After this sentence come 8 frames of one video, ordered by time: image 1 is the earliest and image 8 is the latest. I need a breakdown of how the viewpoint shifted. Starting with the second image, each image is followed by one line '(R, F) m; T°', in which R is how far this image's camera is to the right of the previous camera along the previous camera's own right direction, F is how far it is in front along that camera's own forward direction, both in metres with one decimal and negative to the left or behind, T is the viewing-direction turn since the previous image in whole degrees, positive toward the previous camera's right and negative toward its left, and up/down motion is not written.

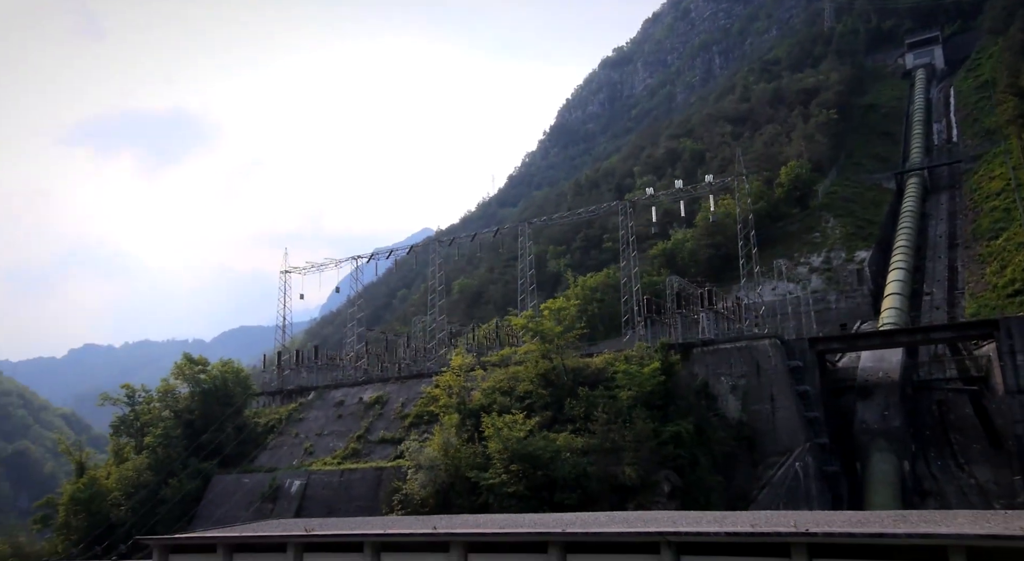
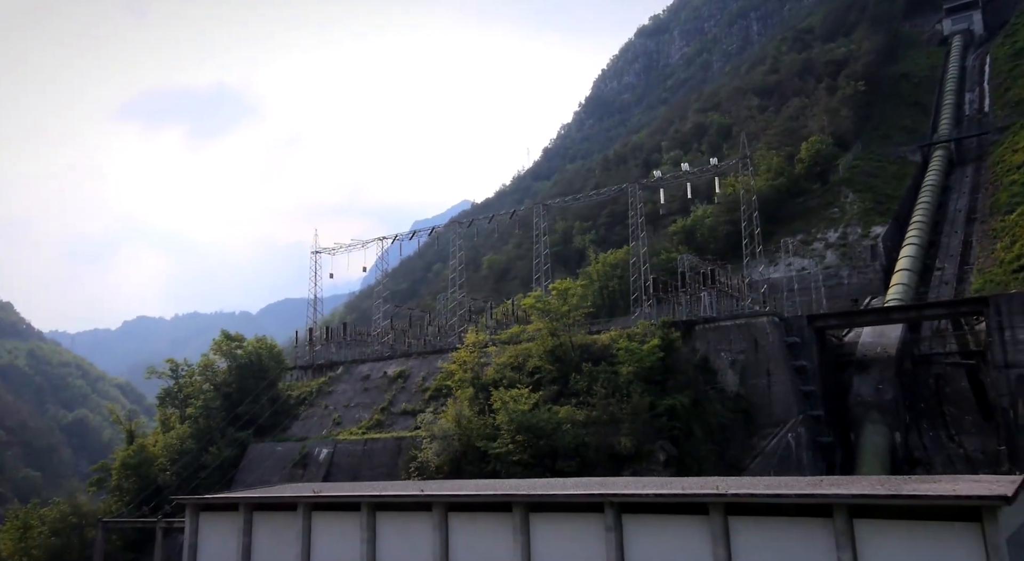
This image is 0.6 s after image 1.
(+1.4, -2.0) m; -3°
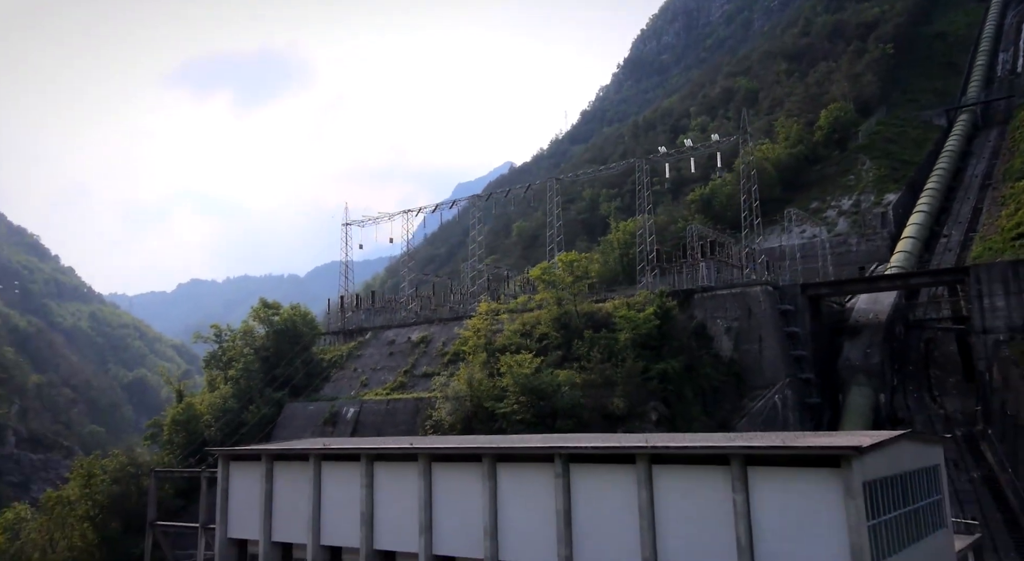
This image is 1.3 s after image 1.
(+1.8, -2.7) m; -3°
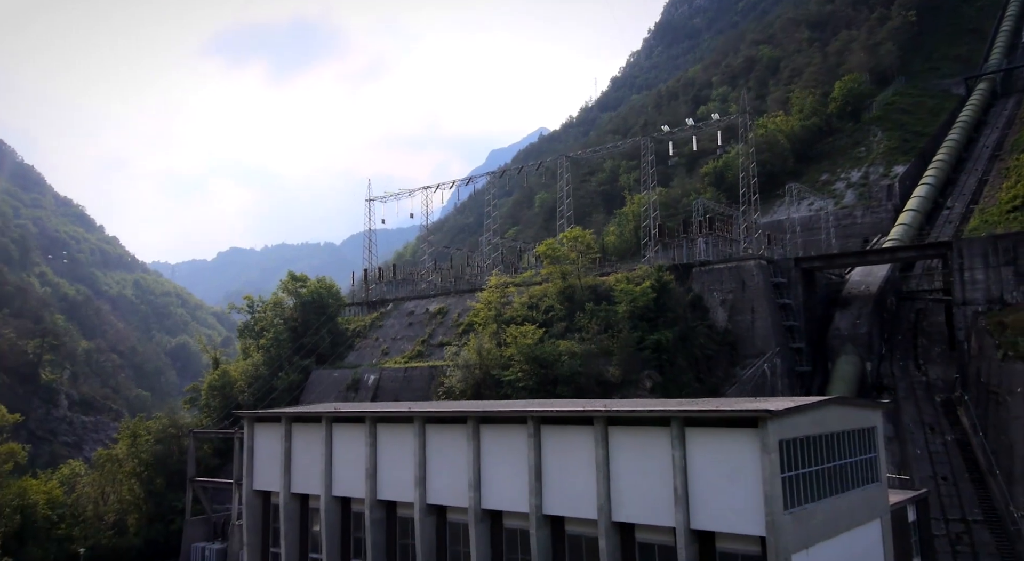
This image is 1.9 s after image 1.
(+1.5, -2.5) m; -3°
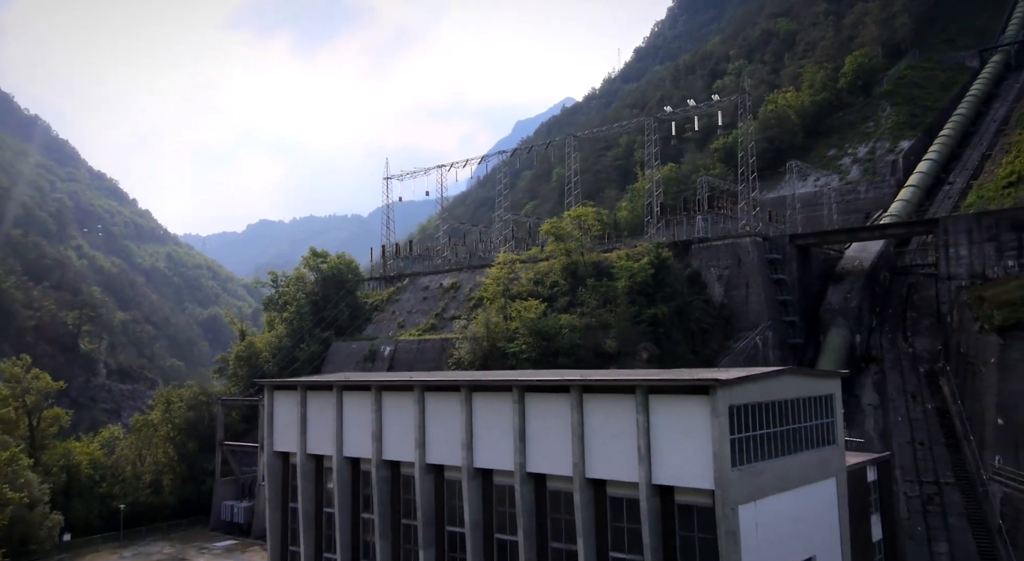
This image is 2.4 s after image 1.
(+1.1, -2.2) m; -2°
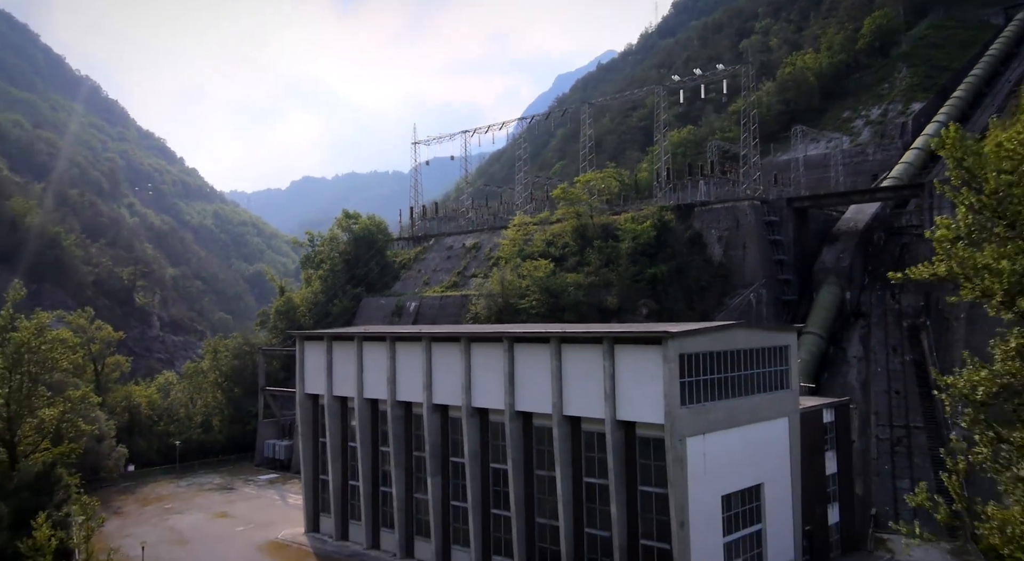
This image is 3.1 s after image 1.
(+1.6, -3.4) m; -3°
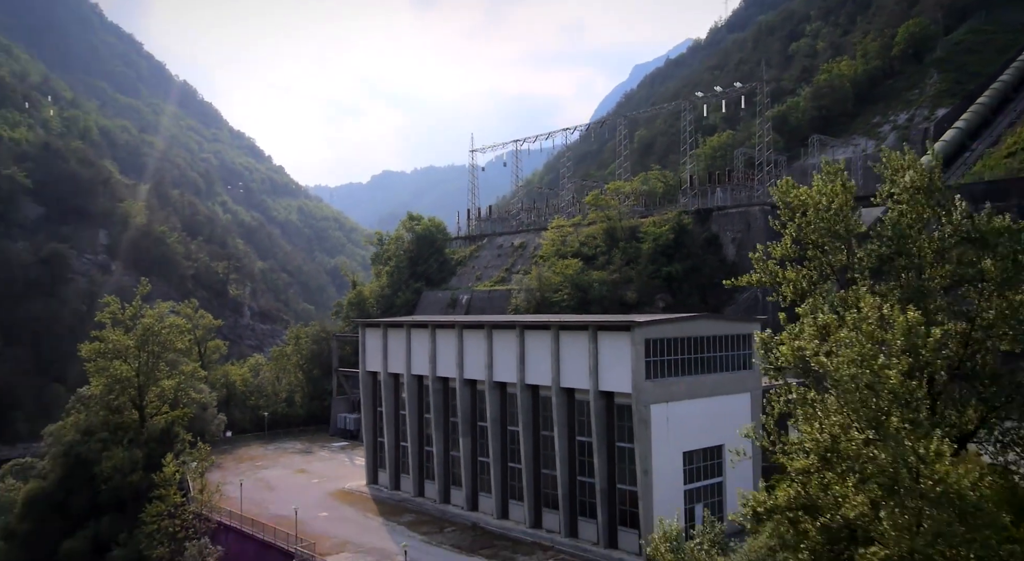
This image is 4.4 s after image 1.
(+2.7, -6.4) m; -6°
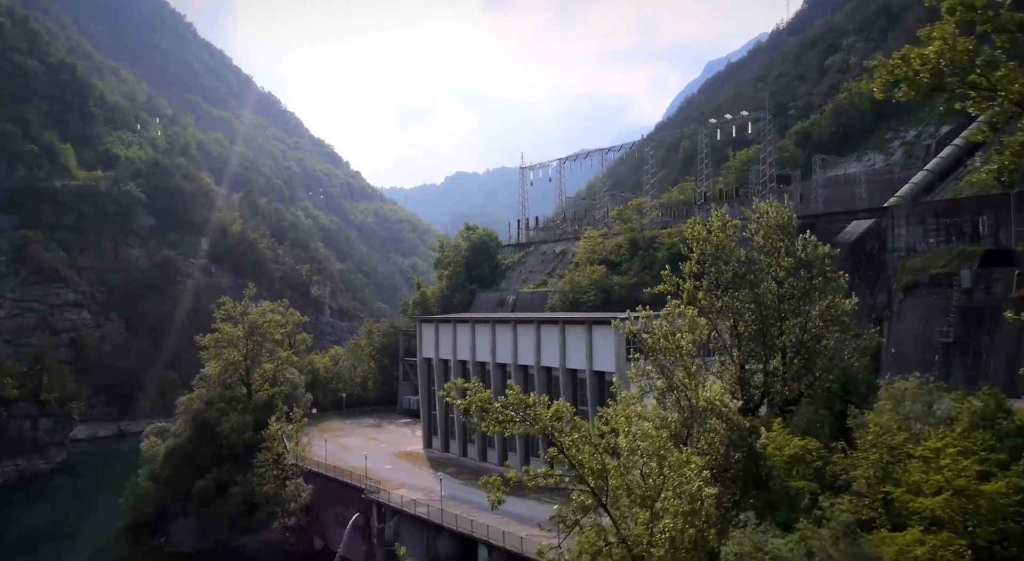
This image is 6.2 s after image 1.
(+2.8, -9.2) m; -5°
